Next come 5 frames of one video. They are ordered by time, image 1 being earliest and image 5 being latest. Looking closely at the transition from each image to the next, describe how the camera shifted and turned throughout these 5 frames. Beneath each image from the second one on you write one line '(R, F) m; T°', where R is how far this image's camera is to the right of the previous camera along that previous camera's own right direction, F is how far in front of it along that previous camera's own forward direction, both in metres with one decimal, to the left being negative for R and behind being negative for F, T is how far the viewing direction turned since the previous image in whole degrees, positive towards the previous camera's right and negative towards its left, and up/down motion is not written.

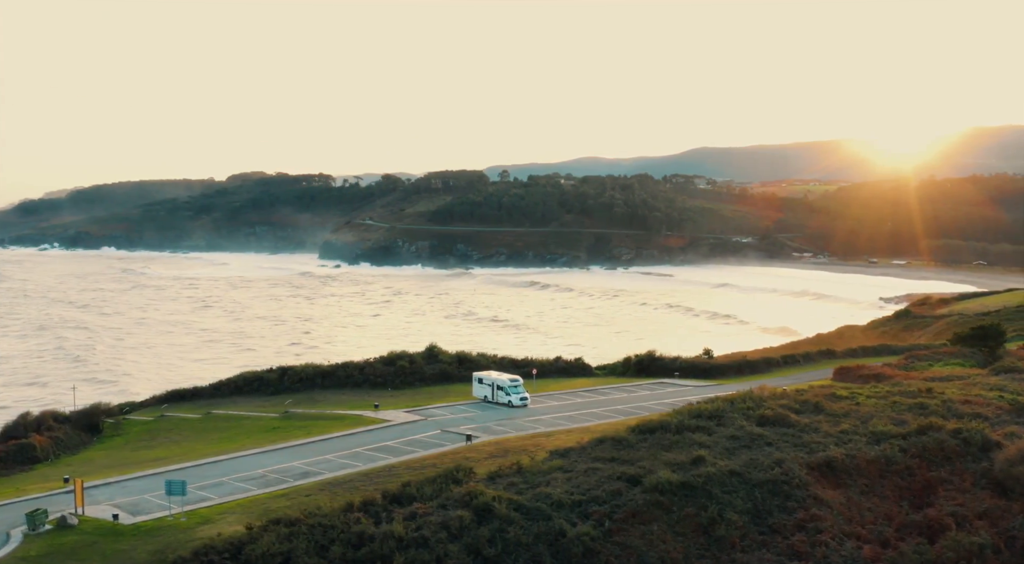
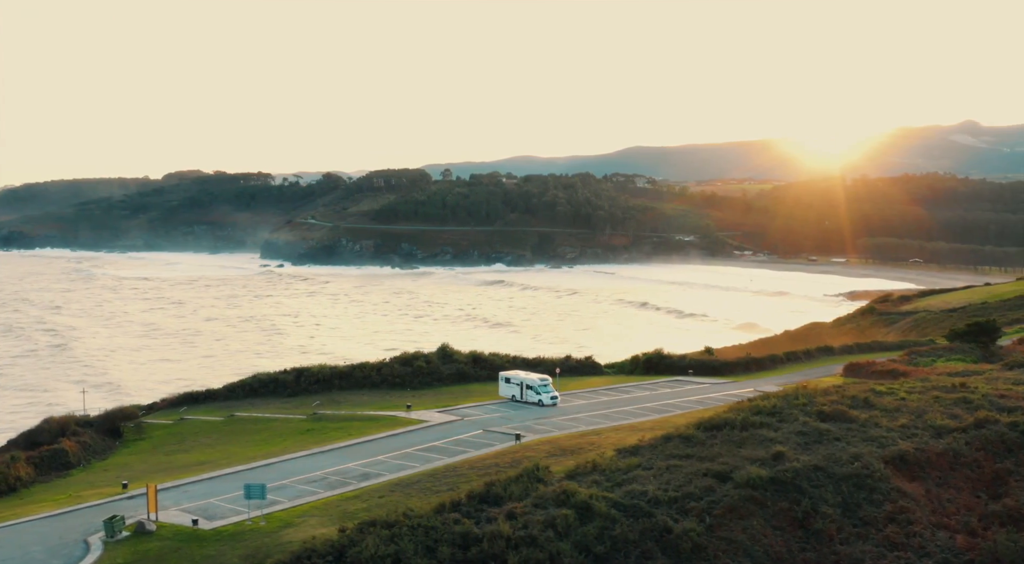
(-2.0, 0.0) m; +3°
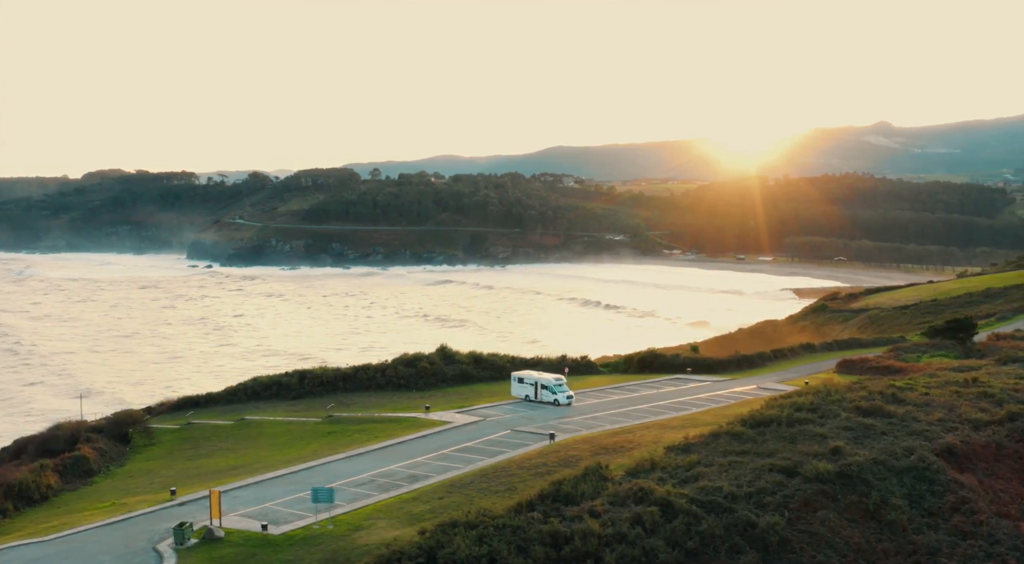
(-2.0, -0.1) m; +3°
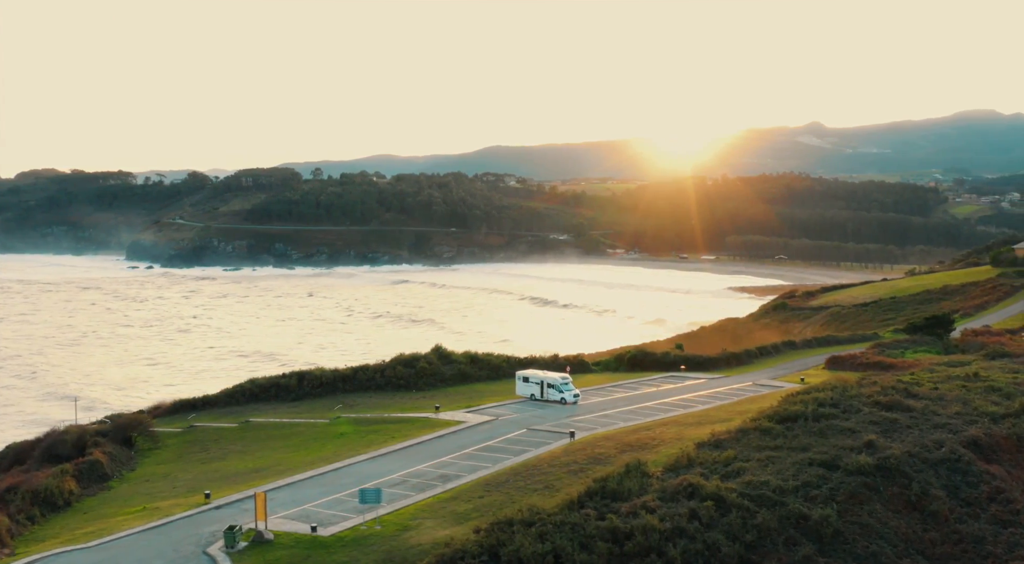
(-1.5, -0.1) m; +3°
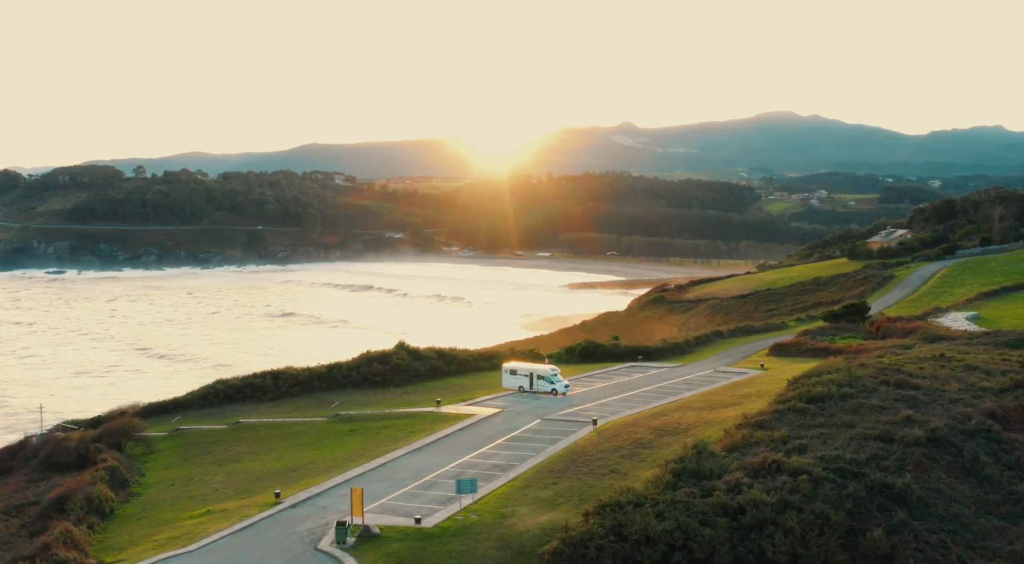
(-3.8, -0.1) m; +9°
